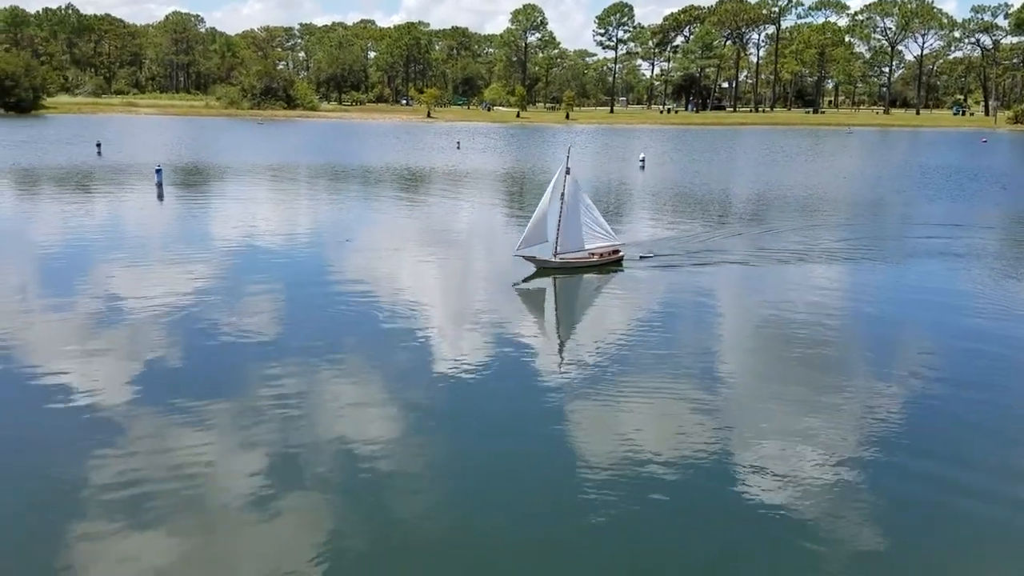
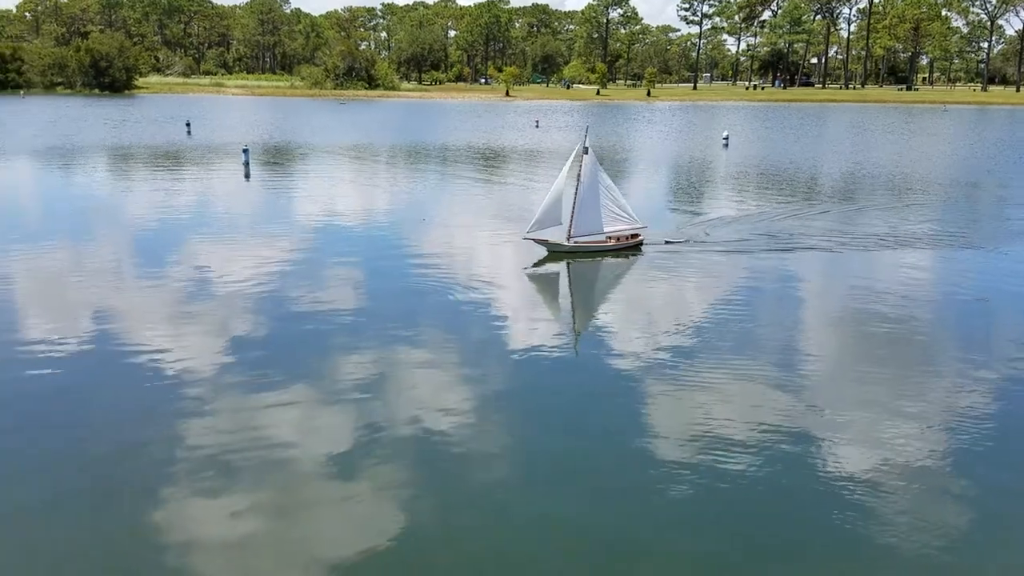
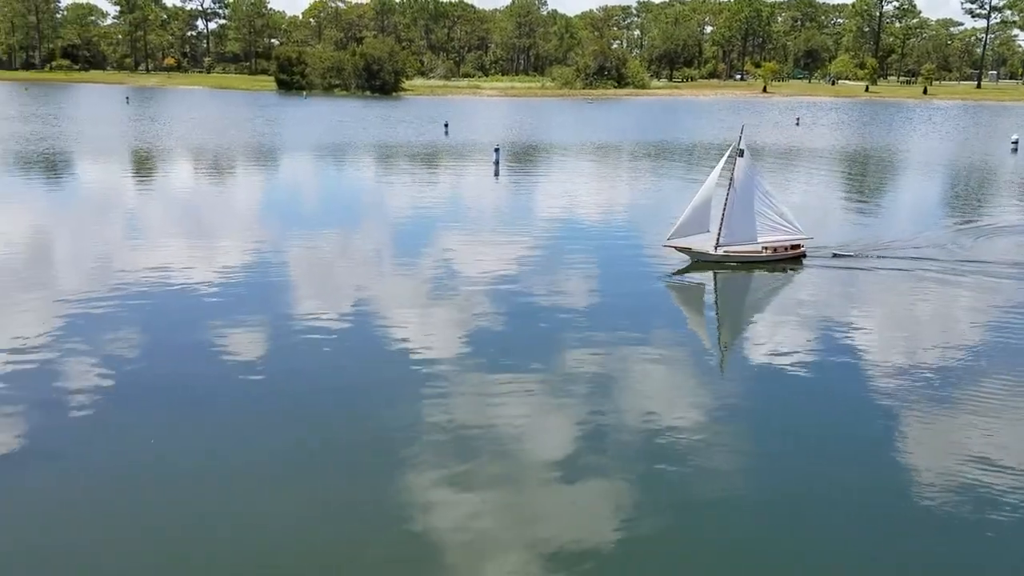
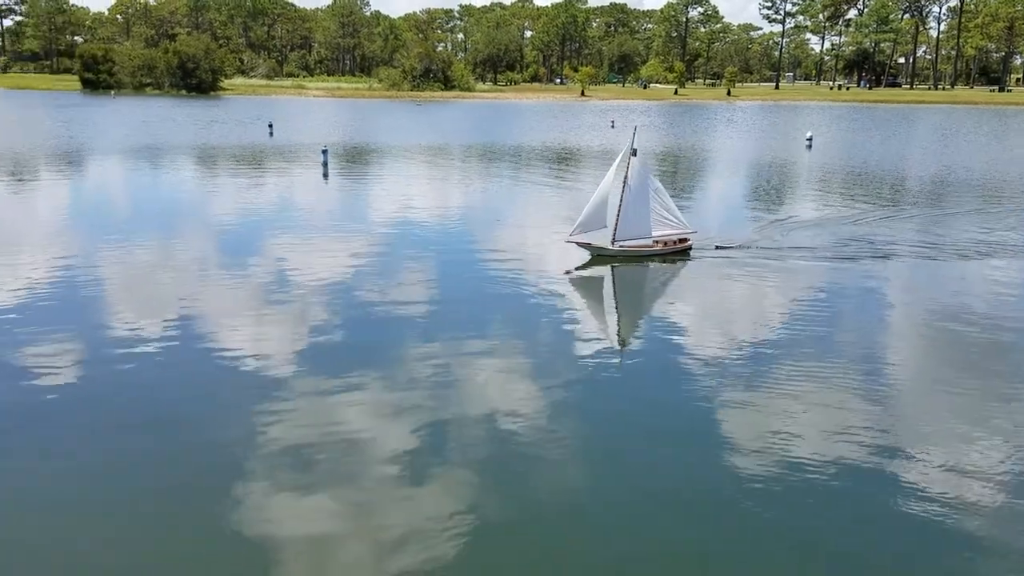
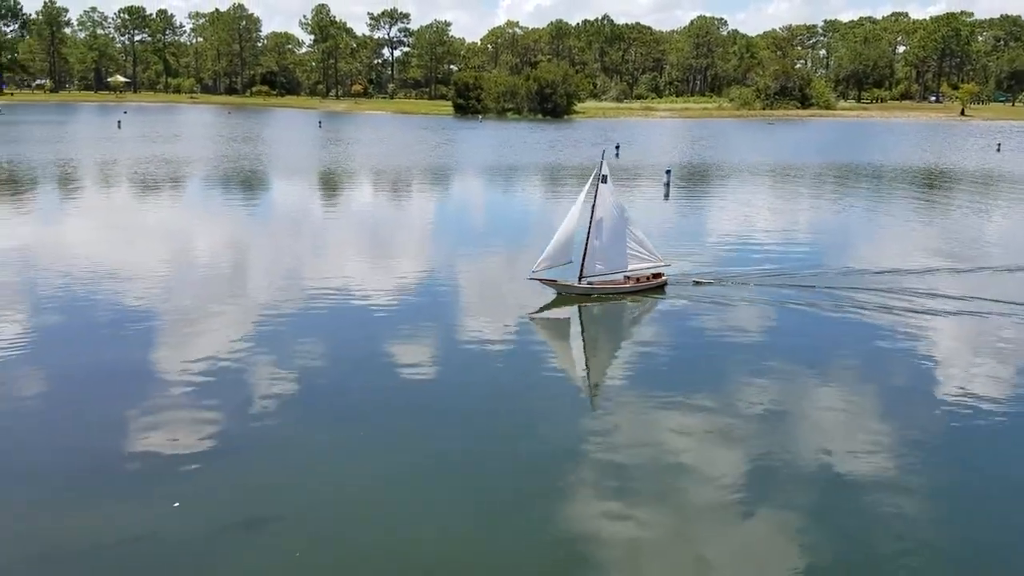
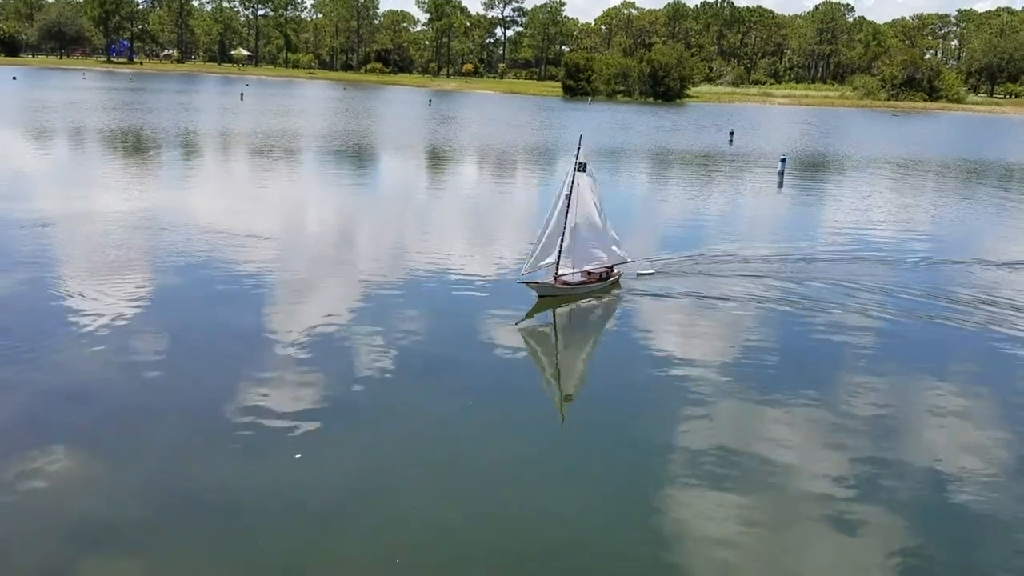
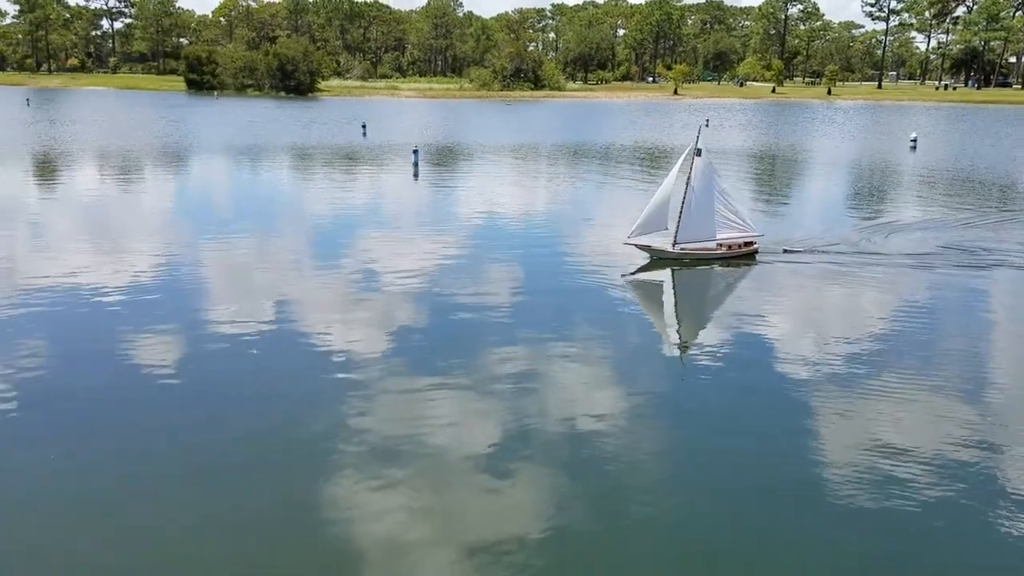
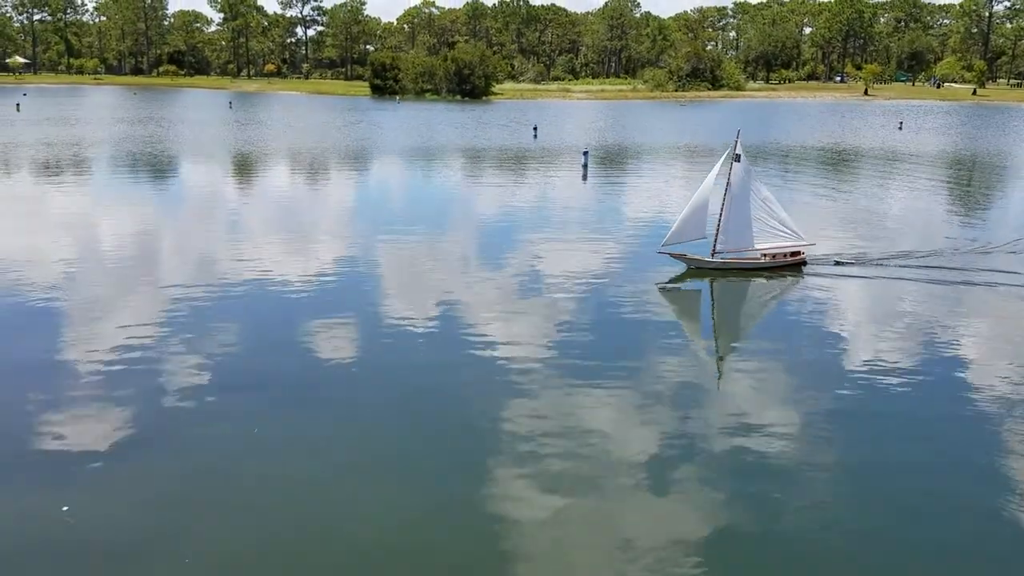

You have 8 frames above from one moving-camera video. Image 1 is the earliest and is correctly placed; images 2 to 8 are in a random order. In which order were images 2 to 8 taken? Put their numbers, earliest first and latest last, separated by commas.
2, 4, 7, 3, 8, 5, 6
